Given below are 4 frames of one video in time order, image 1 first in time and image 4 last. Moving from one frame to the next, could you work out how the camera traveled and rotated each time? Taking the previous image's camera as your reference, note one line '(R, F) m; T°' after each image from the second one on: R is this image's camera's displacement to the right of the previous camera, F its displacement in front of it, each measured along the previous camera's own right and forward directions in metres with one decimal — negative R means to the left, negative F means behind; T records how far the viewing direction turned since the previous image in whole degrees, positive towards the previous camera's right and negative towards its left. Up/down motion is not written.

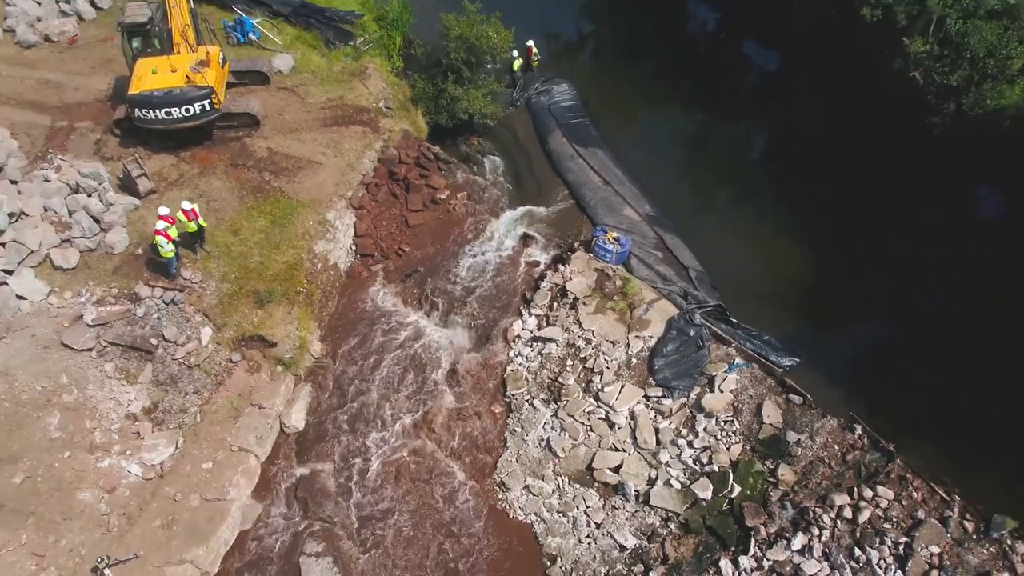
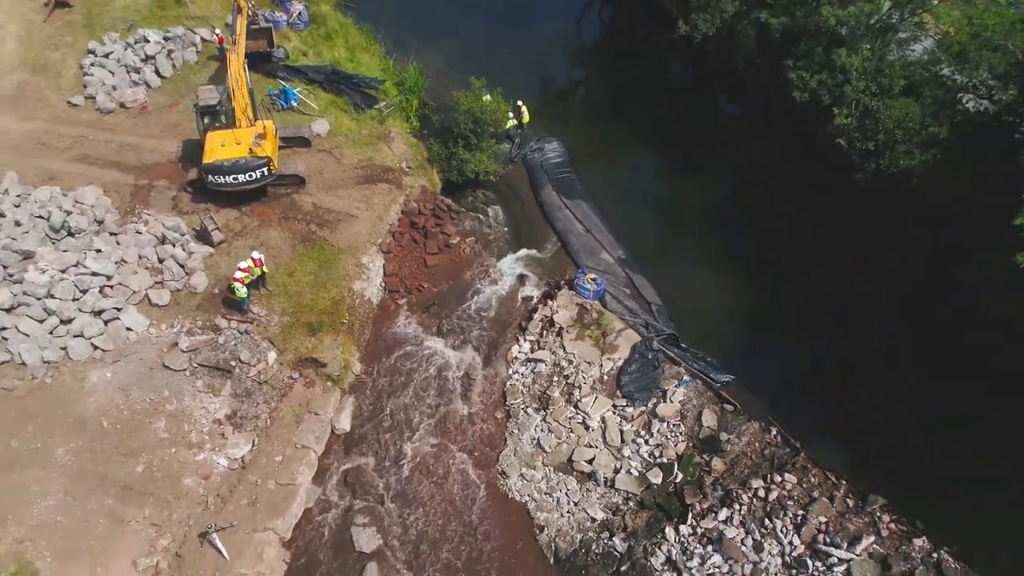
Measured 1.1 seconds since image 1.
(0.0, -3.3) m; 0°
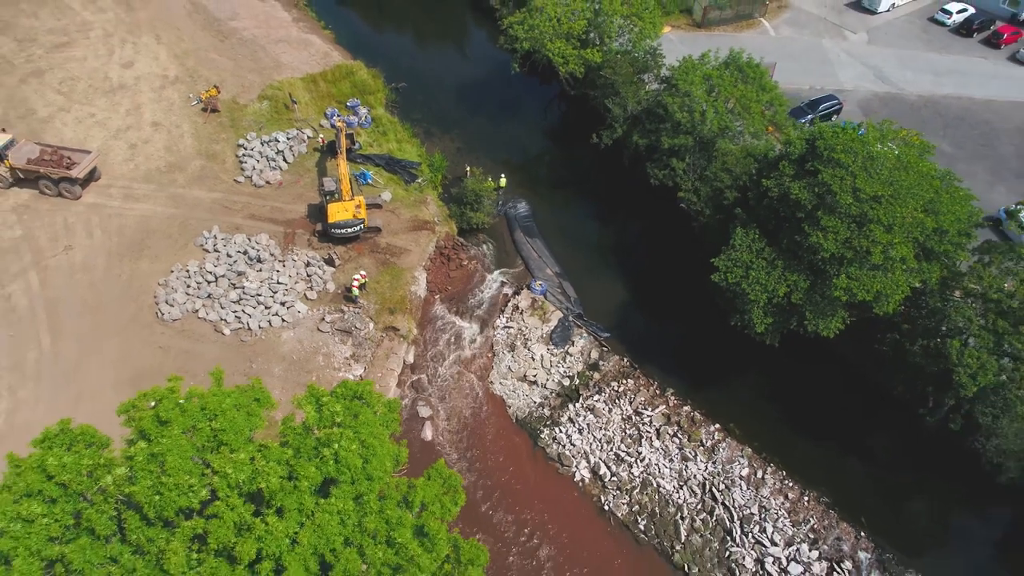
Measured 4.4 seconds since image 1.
(+0.5, -14.1) m; 0°
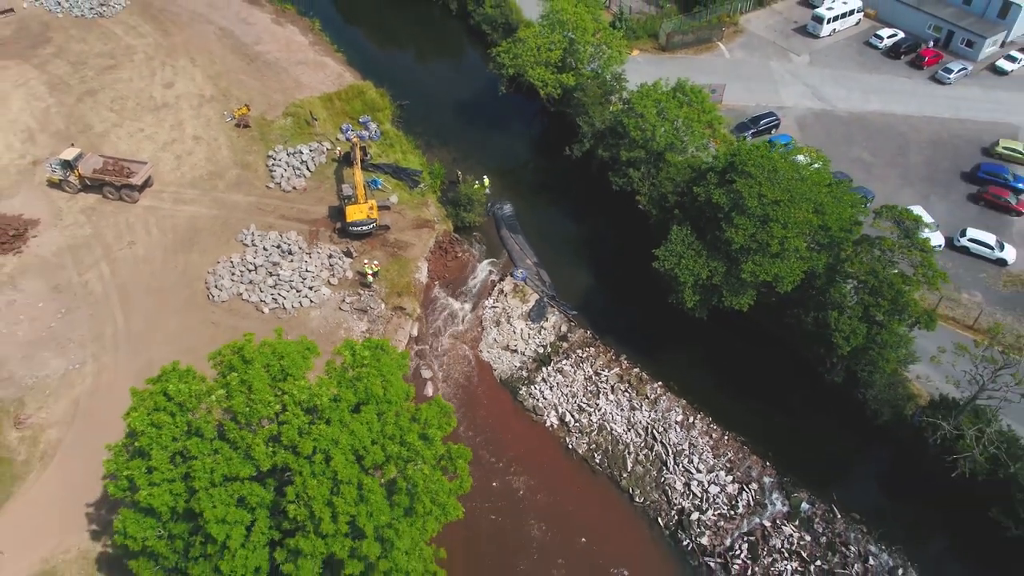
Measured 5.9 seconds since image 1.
(+0.5, -6.6) m; 0°
